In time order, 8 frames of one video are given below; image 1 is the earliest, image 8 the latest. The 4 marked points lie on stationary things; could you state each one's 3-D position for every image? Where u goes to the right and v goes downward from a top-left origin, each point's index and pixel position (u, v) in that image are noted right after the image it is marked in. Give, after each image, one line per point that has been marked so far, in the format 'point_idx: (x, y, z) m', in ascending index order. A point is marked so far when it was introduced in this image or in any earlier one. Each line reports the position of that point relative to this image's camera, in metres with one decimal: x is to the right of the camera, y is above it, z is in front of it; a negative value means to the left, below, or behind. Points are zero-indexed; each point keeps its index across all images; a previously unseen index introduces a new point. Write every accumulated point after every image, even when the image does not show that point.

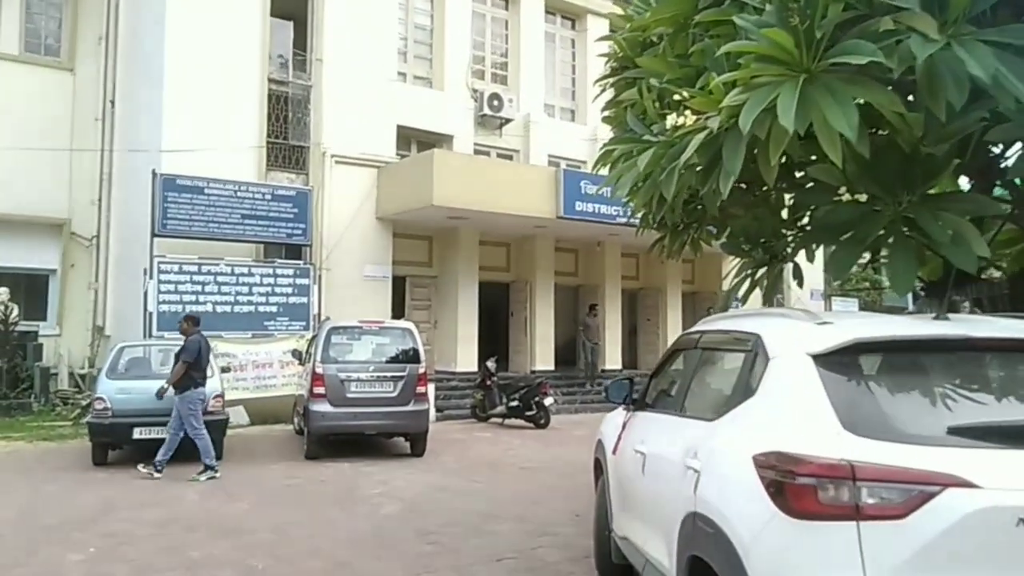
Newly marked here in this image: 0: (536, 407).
0: (+0.4, -1.9, +14.1) m
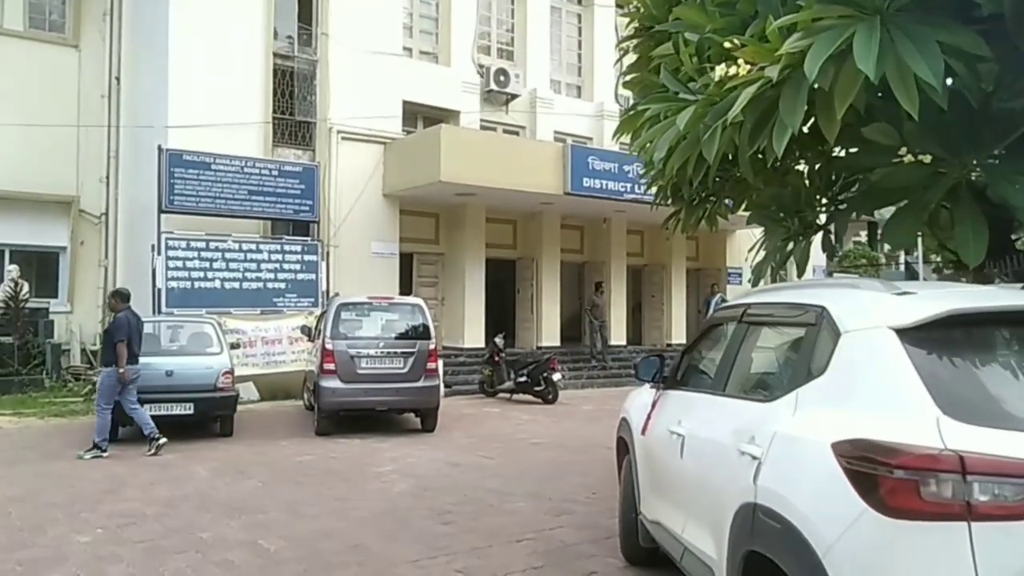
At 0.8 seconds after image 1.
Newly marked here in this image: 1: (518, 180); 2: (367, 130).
0: (+0.5, -1.5, +14.1) m
1: (+0.1, +1.9, +15.3) m
2: (-2.5, +2.7, +15.7) m
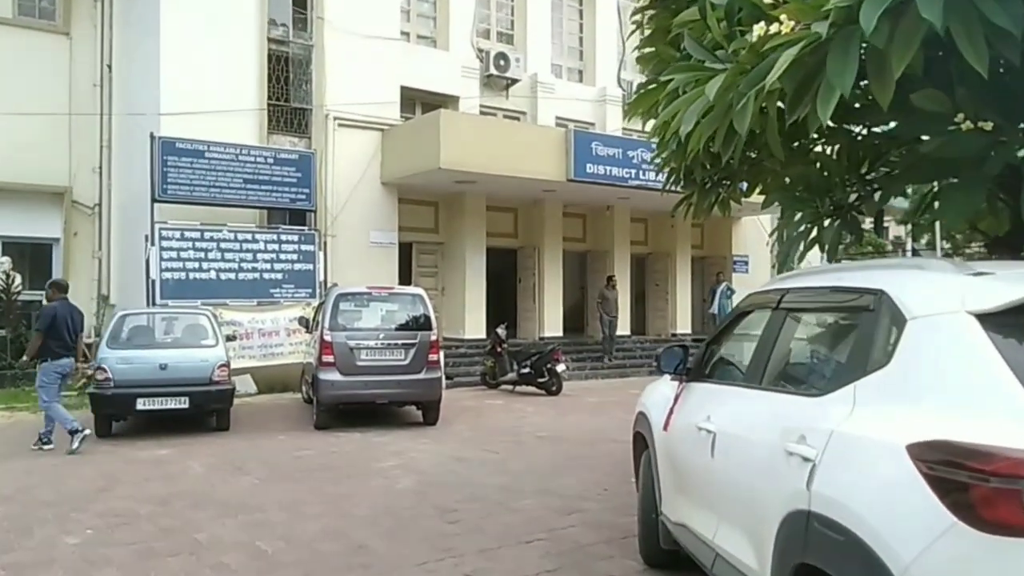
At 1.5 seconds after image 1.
0: (+0.5, -1.3, +13.8) m
1: (+0.1, +2.1, +15.0) m
2: (-2.5, +2.9, +15.4) m
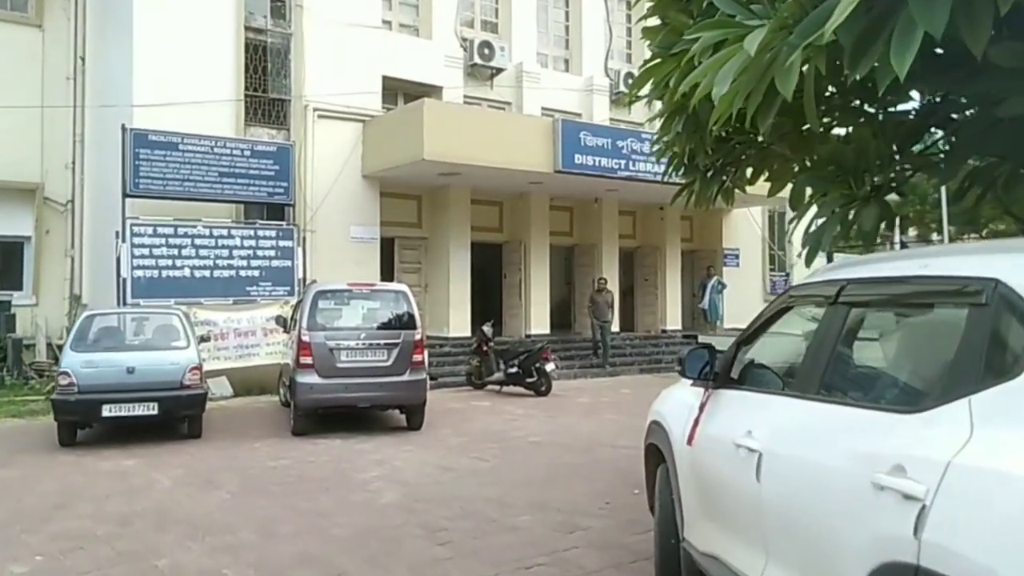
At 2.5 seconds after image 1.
0: (+0.4, -1.3, +13.3) m
1: (-0.1, +2.1, +14.5) m
2: (-2.8, +3.0, +14.8) m
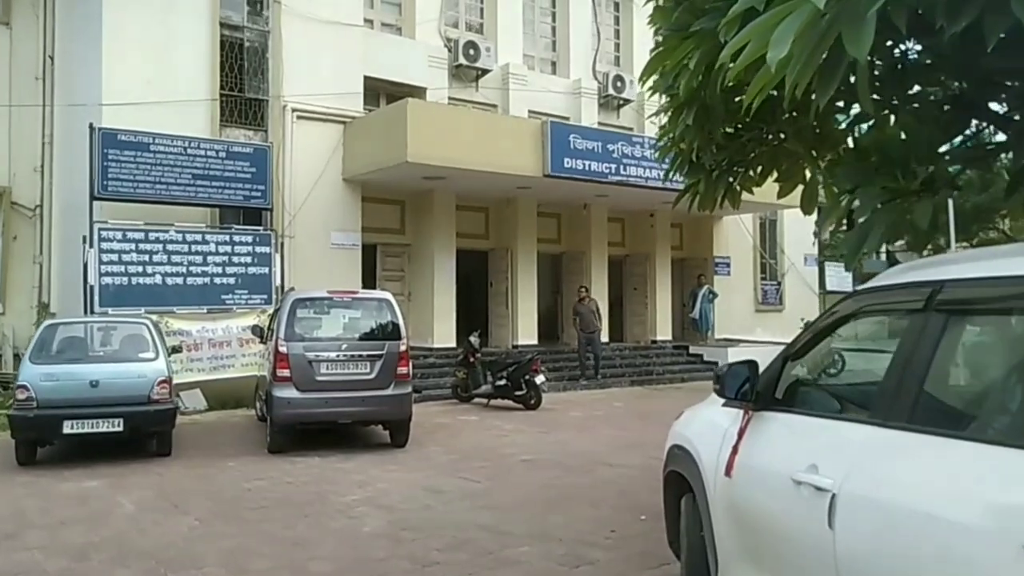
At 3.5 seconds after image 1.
0: (+0.2, -1.4, +12.8) m
1: (-0.3, +2.0, +13.9) m
2: (-3.0, +2.8, +14.2) m
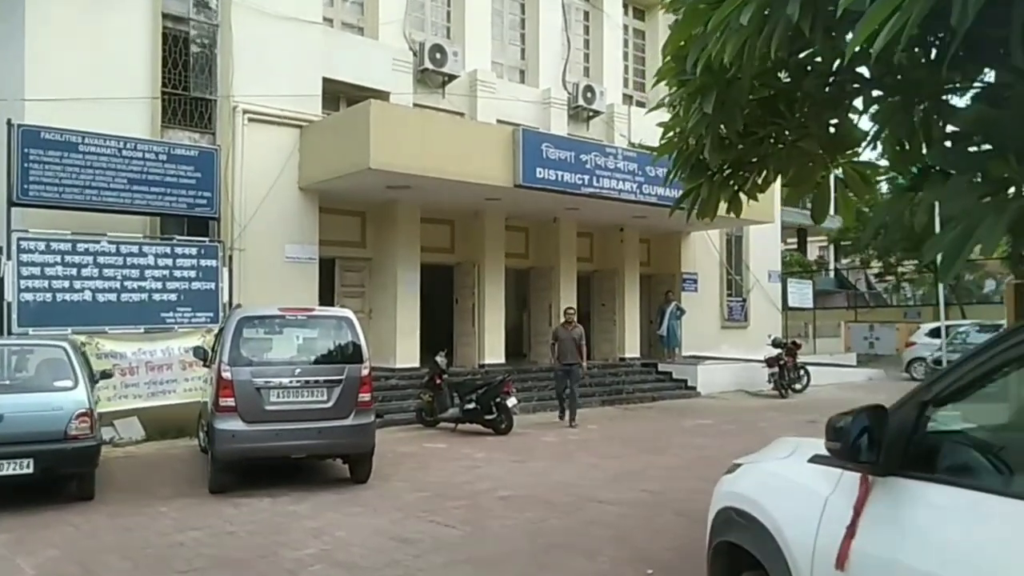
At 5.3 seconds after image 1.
0: (-0.2, -1.6, +11.8) m
1: (-0.7, +1.7, +13.0) m
2: (-3.4, +2.6, +13.2) m
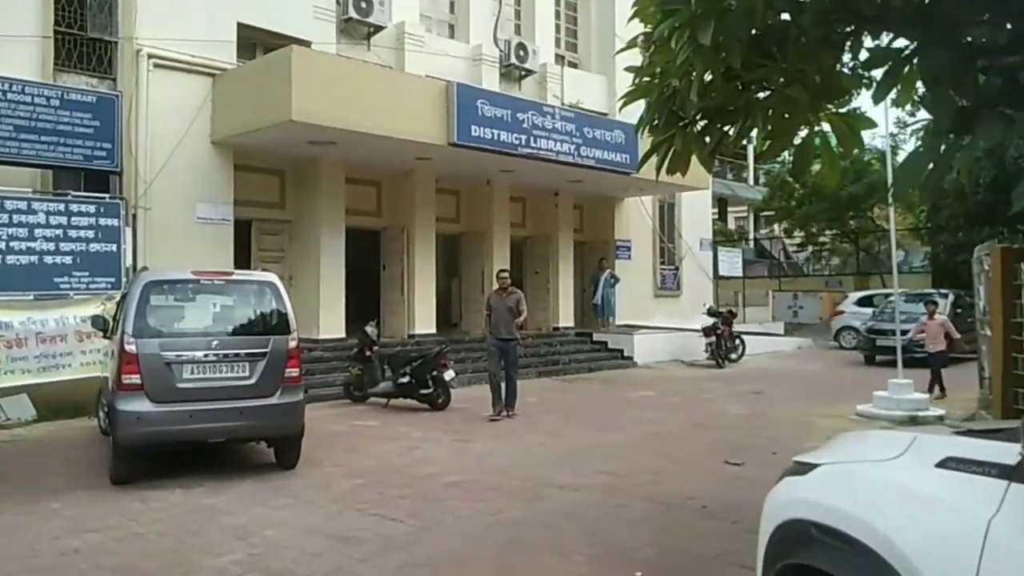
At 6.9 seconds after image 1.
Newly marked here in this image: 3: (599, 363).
0: (-1.0, -1.2, +11.0) m
1: (-1.6, +2.2, +12.0) m
2: (-4.3, +3.1, +11.9) m
3: (+1.6, -1.4, +16.4) m
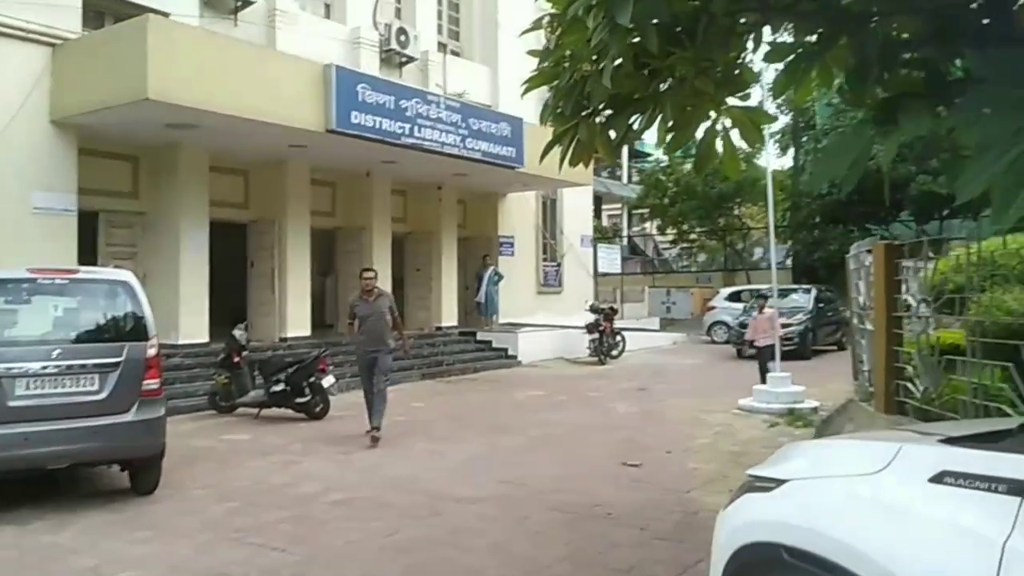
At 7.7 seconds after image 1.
0: (-2.3, -1.1, +10.1) m
1: (-3.1, +2.2, +11.0) m
2: (-5.7, +3.1, +10.5) m
3: (-0.5, -1.3, +15.8) m
